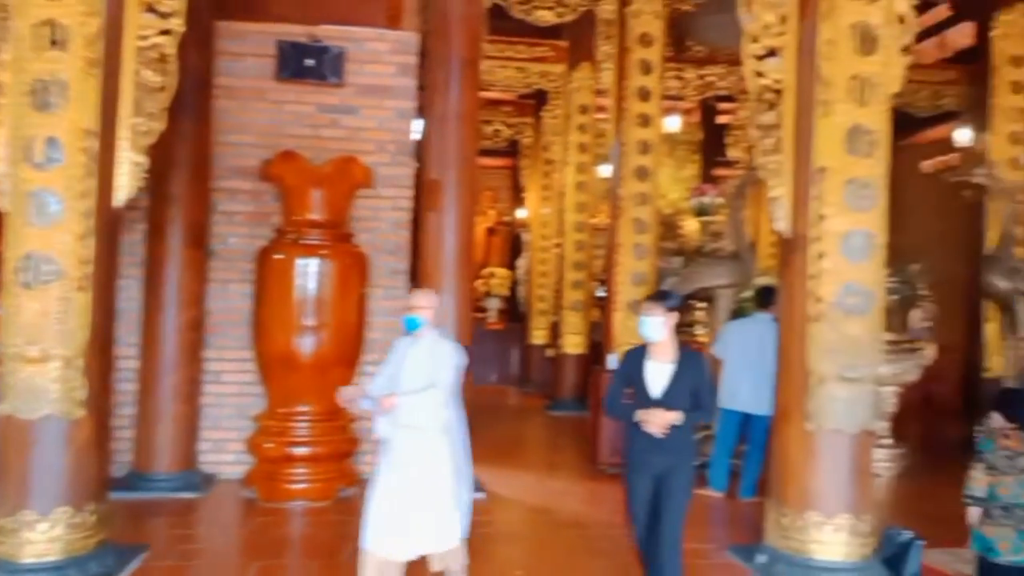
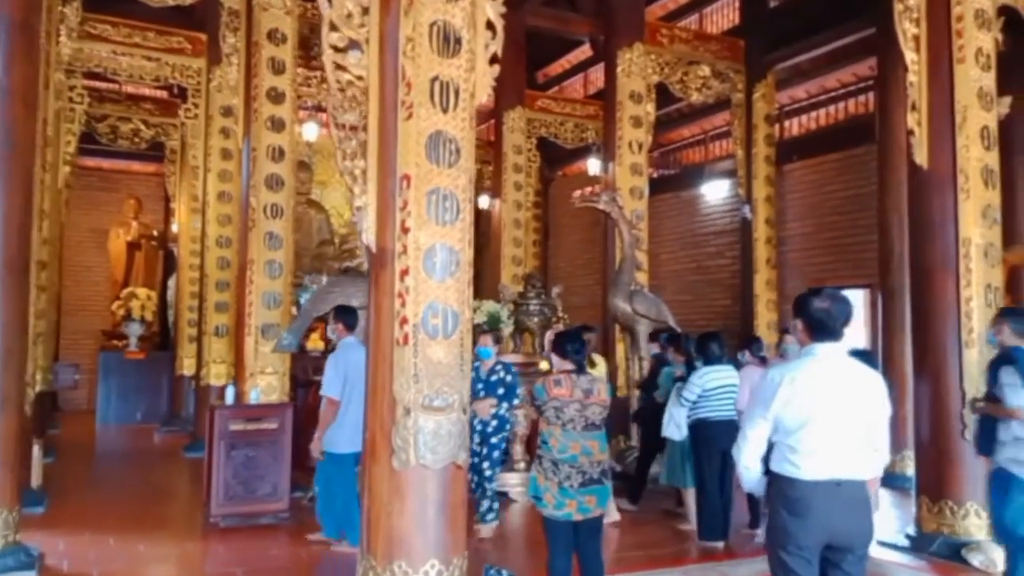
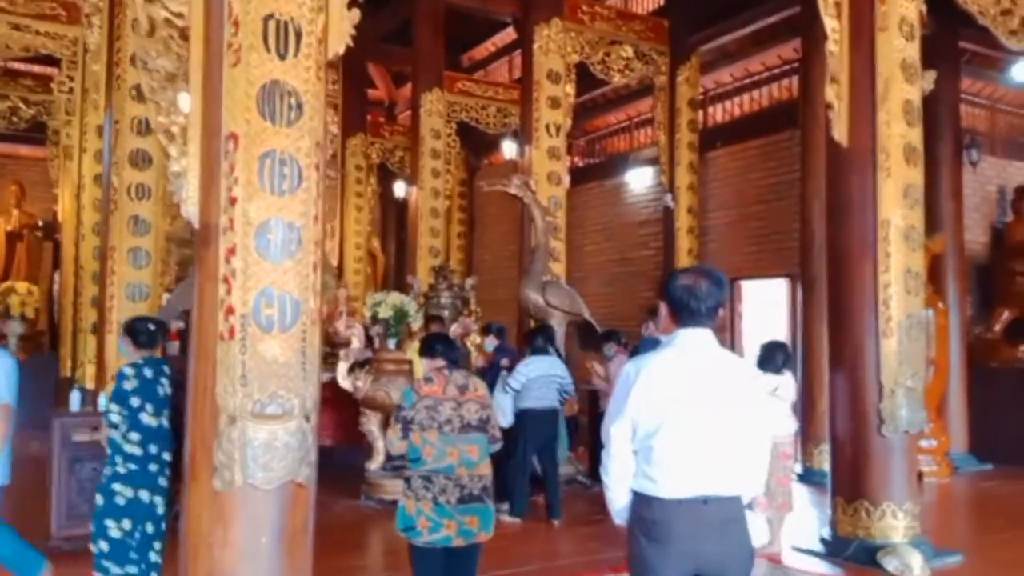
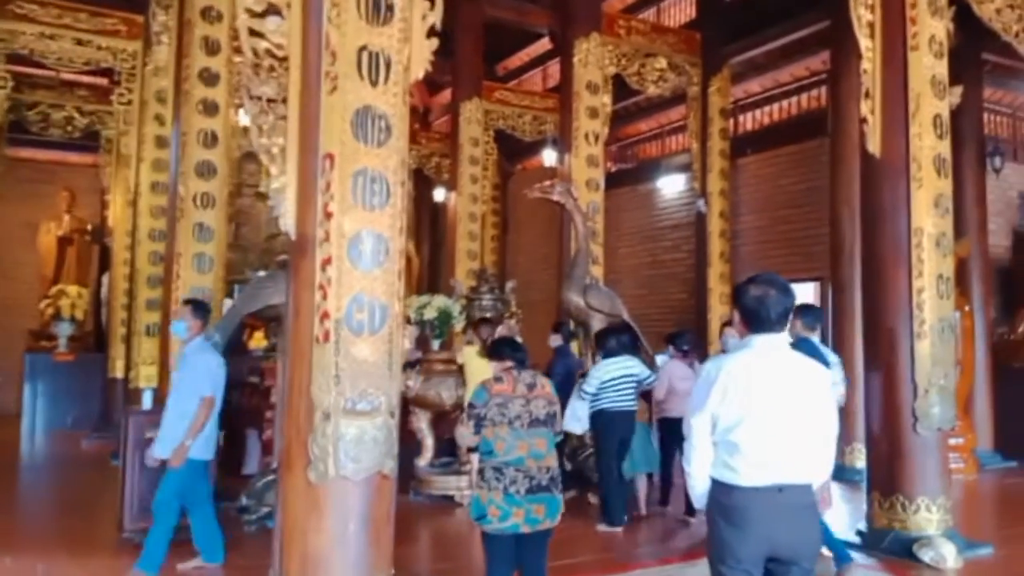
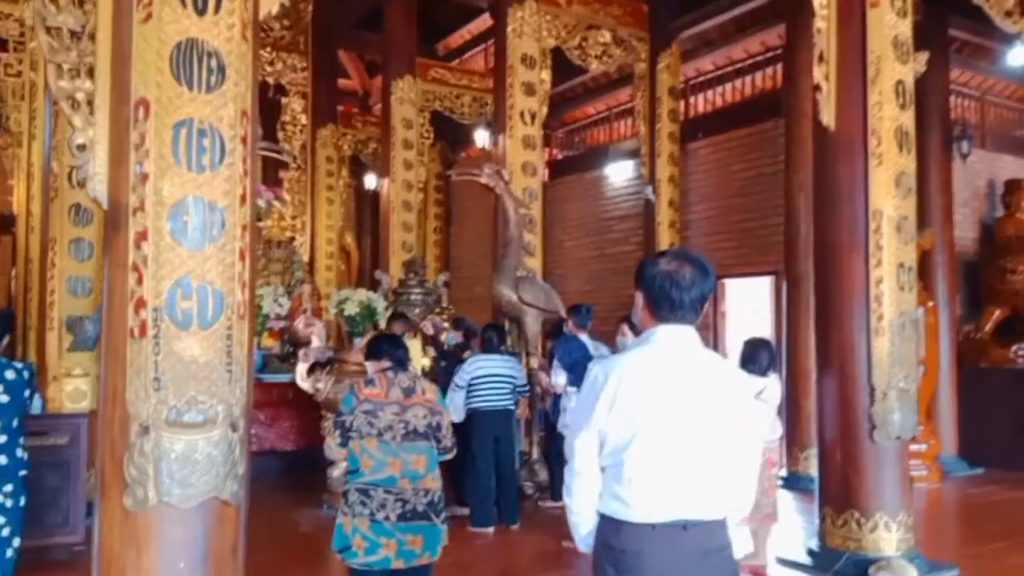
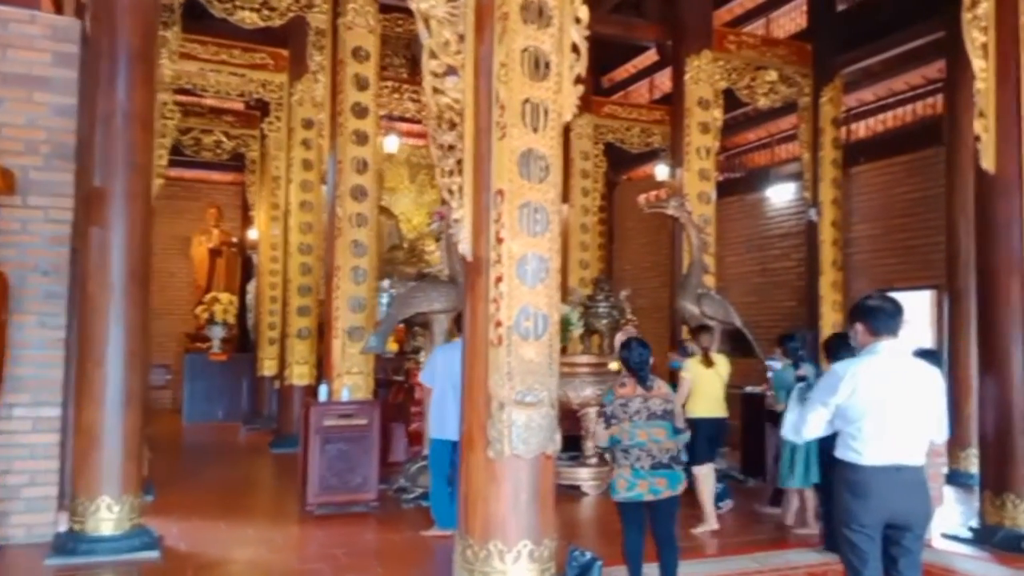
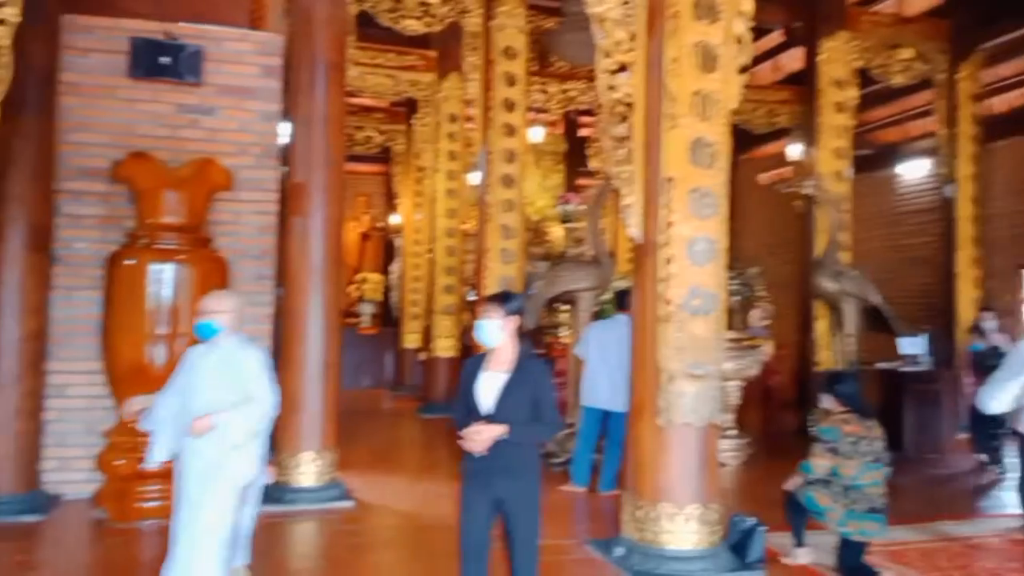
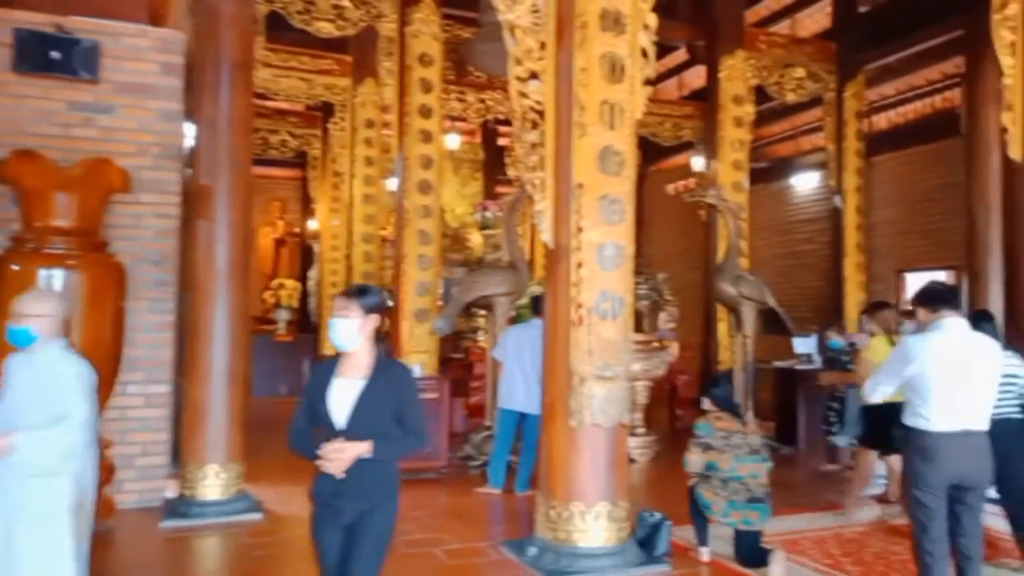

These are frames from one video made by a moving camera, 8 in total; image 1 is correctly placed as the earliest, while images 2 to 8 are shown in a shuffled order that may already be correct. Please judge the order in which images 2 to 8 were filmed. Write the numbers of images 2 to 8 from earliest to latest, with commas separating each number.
7, 8, 6, 2, 4, 3, 5
